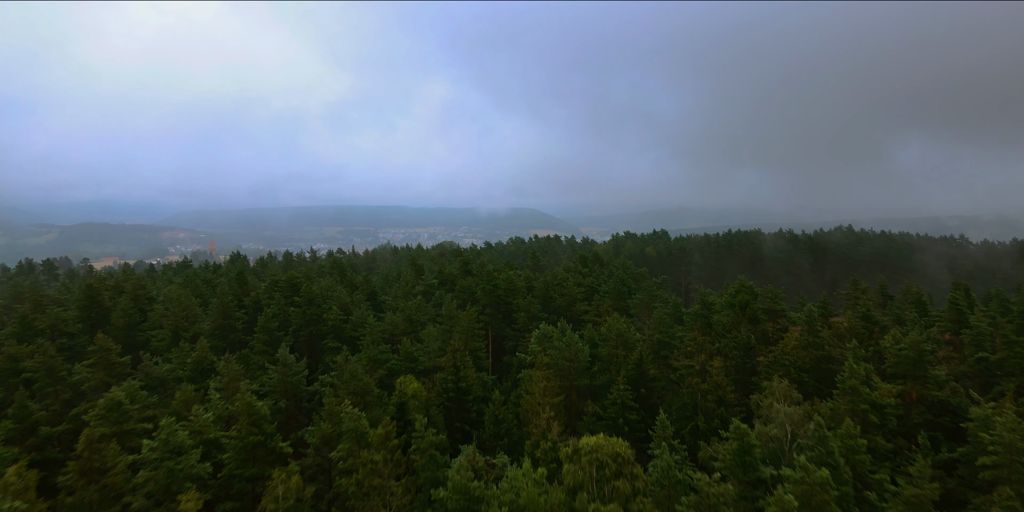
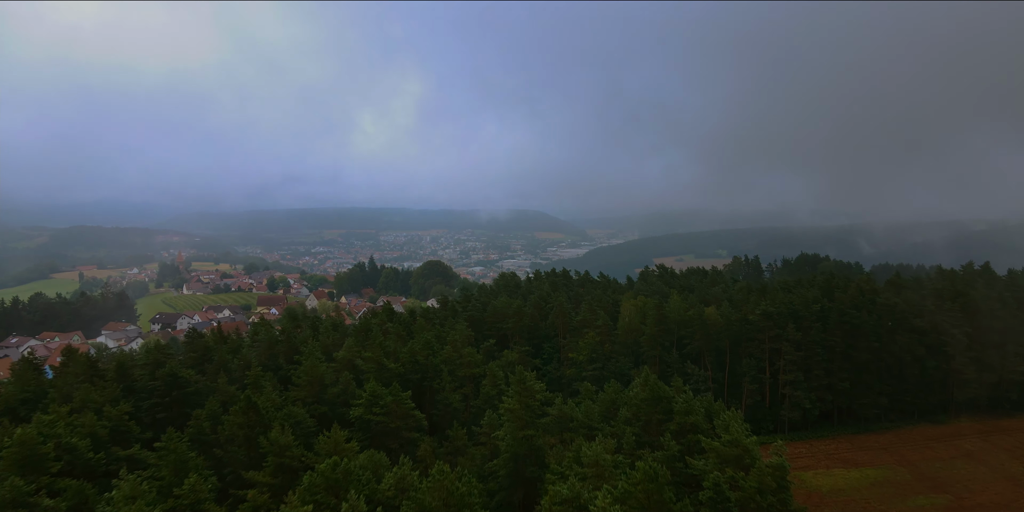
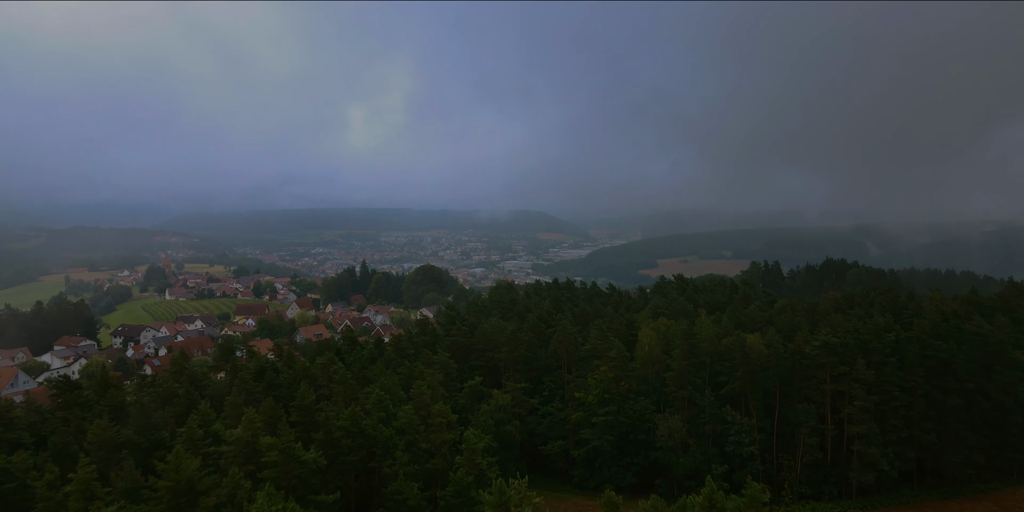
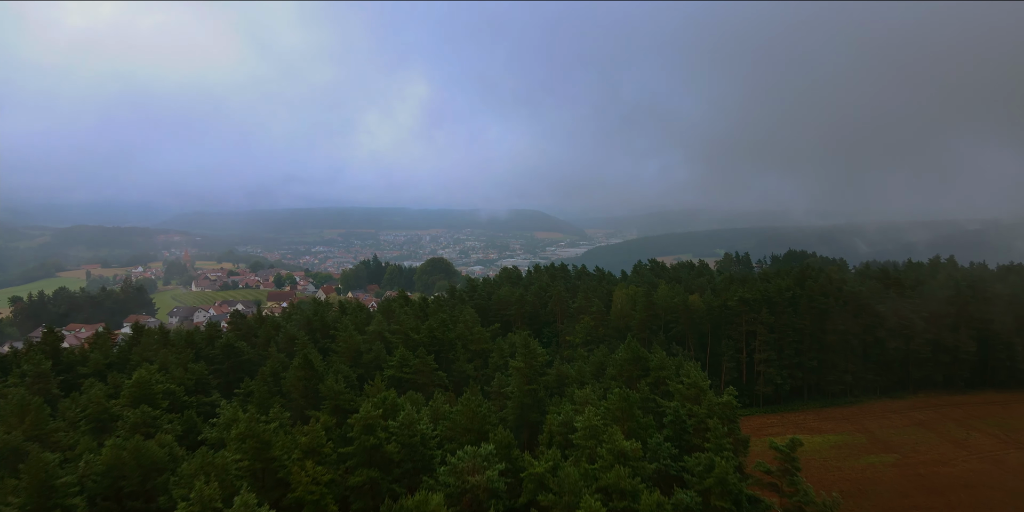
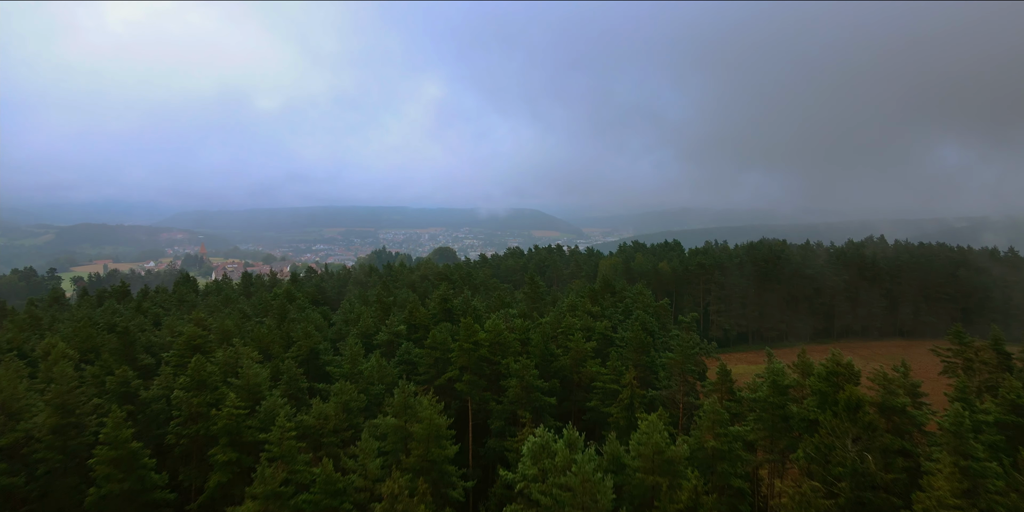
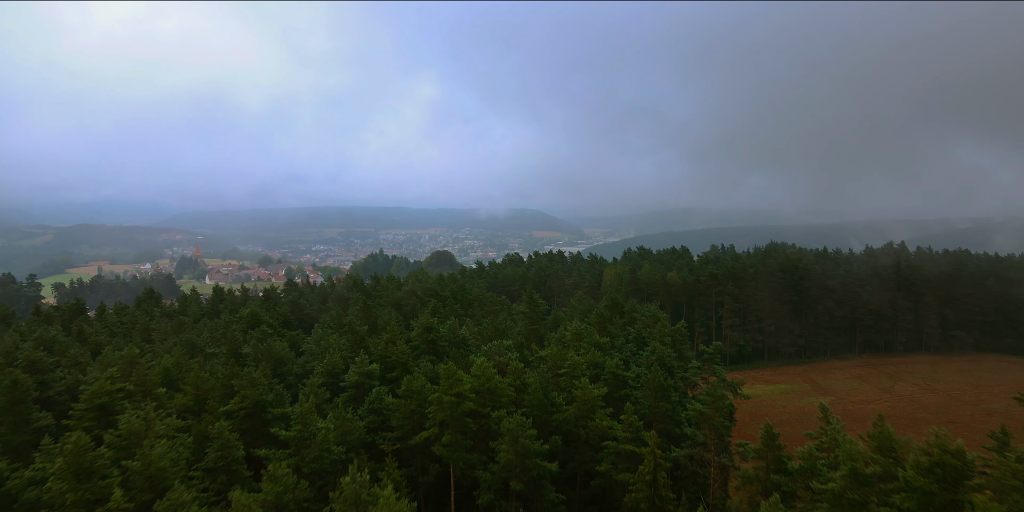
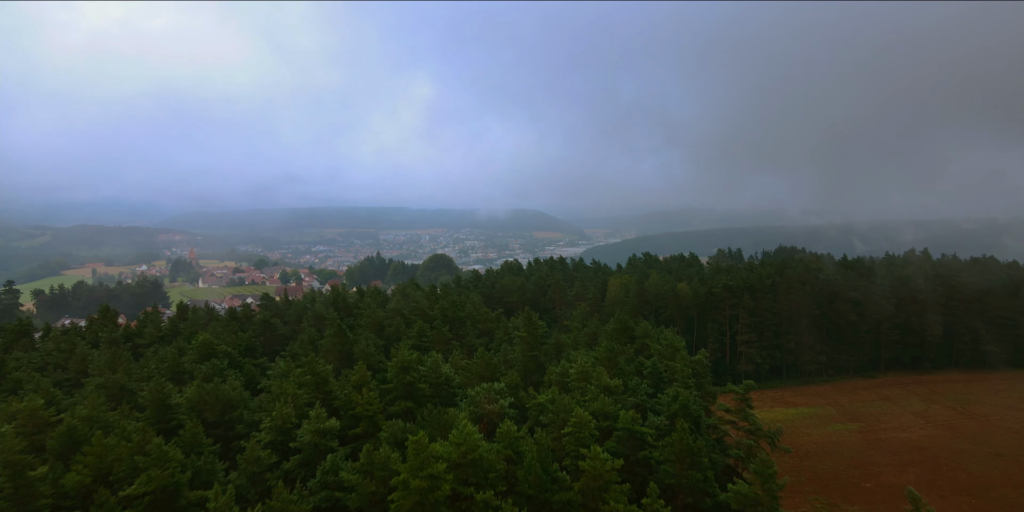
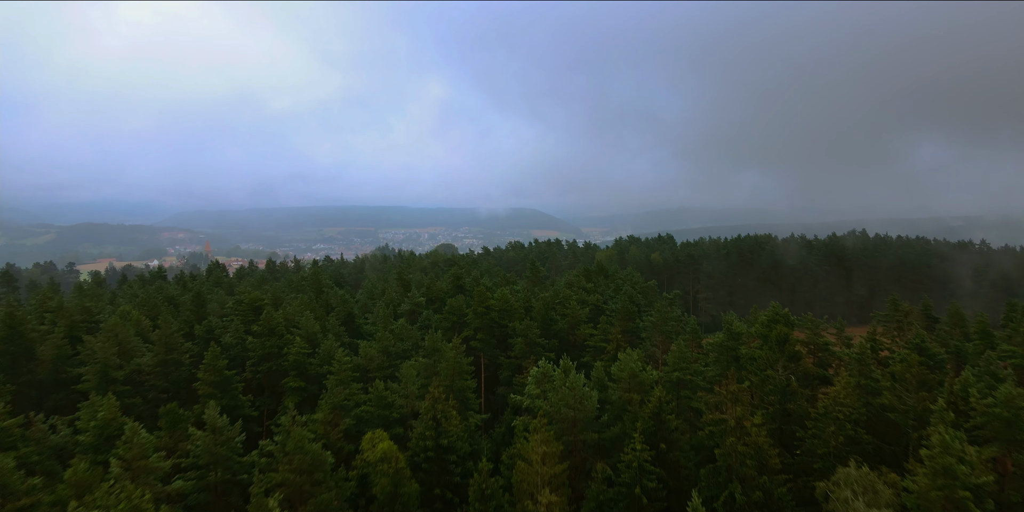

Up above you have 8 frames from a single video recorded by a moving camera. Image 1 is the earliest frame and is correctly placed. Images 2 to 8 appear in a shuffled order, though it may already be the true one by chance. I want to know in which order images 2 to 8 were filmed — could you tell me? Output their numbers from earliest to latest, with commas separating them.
8, 5, 6, 7, 4, 2, 3
